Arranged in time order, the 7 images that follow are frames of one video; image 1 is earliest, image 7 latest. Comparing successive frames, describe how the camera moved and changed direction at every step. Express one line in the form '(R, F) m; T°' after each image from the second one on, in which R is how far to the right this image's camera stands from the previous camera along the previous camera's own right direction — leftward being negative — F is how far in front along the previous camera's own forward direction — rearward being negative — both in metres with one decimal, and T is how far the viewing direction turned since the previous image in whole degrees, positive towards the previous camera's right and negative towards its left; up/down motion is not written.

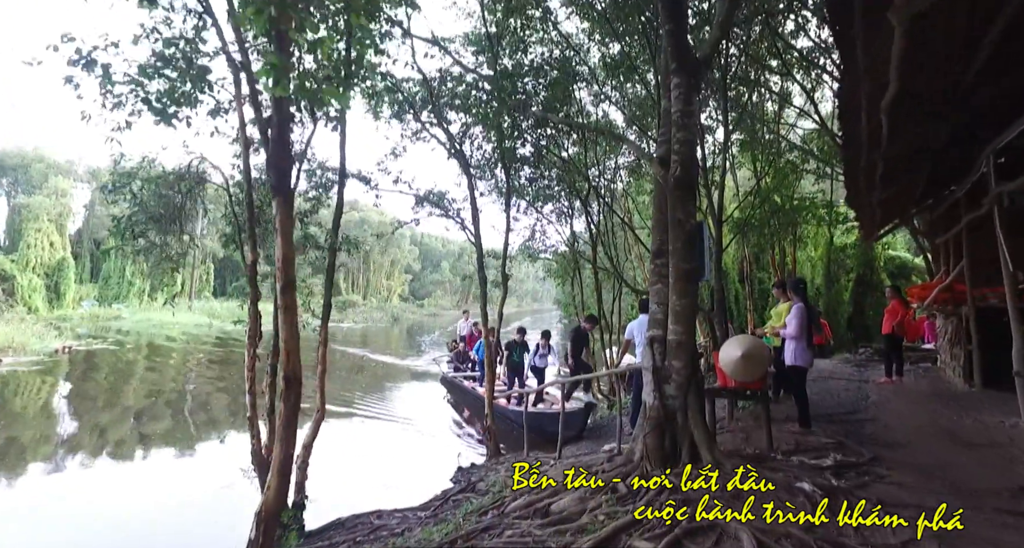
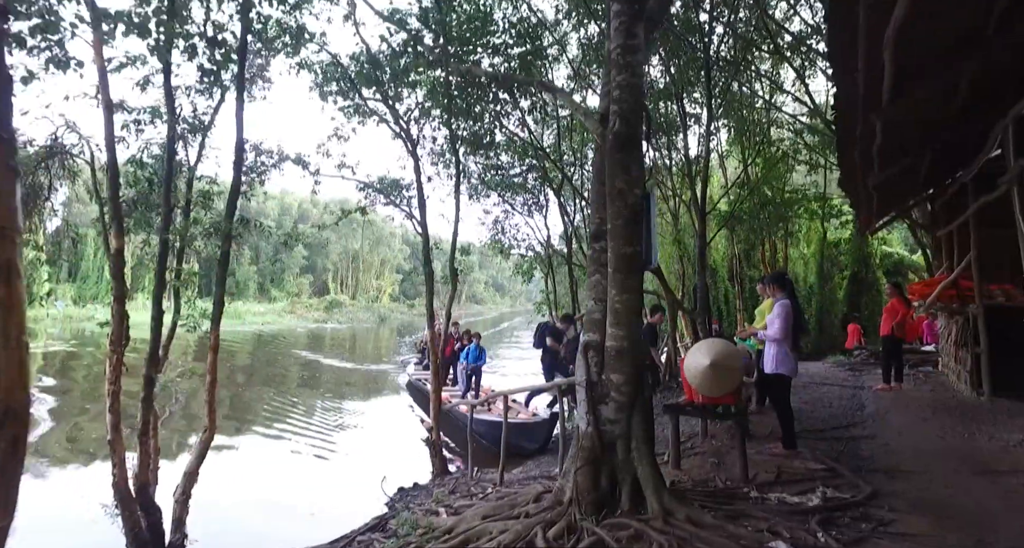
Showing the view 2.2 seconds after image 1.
(+0.6, +0.9) m; 0°
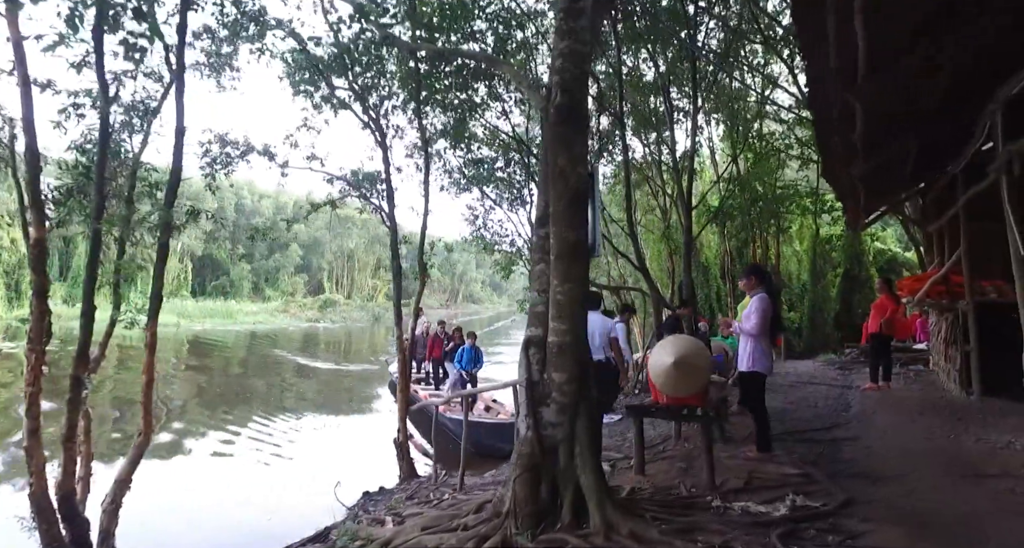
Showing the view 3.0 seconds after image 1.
(+0.3, +0.3) m; 0°
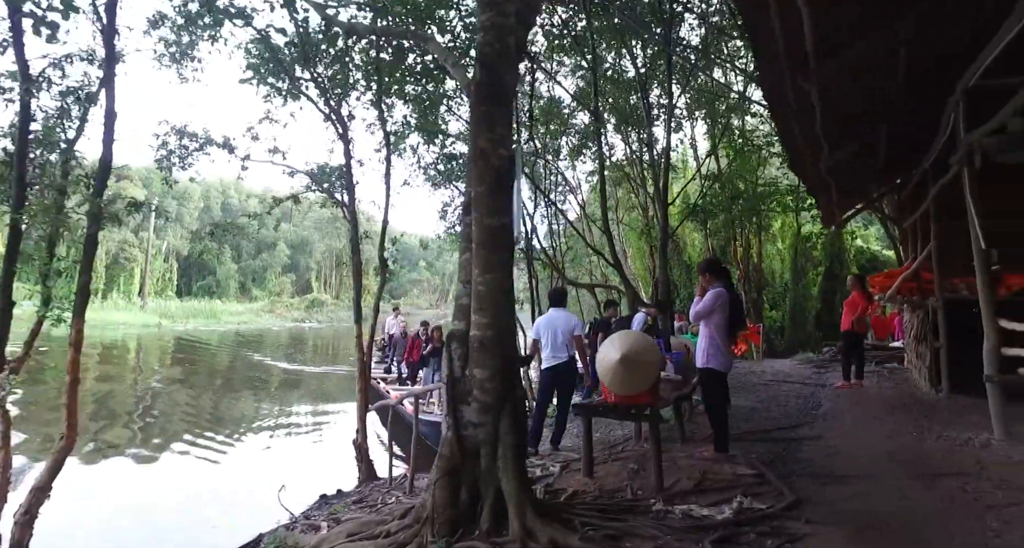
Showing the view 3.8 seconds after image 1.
(+0.3, +0.2) m; +1°
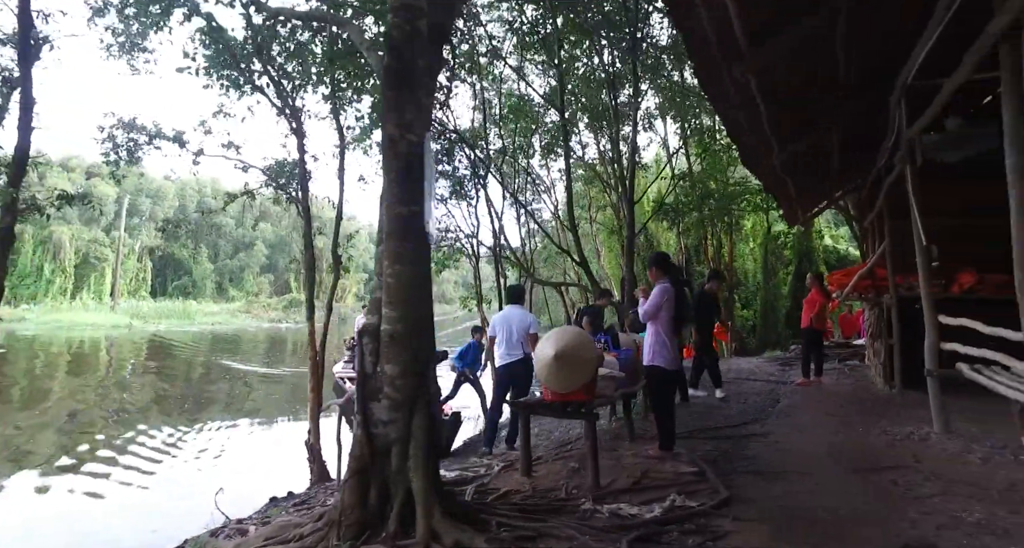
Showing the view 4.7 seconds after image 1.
(+0.3, +0.1) m; +2°
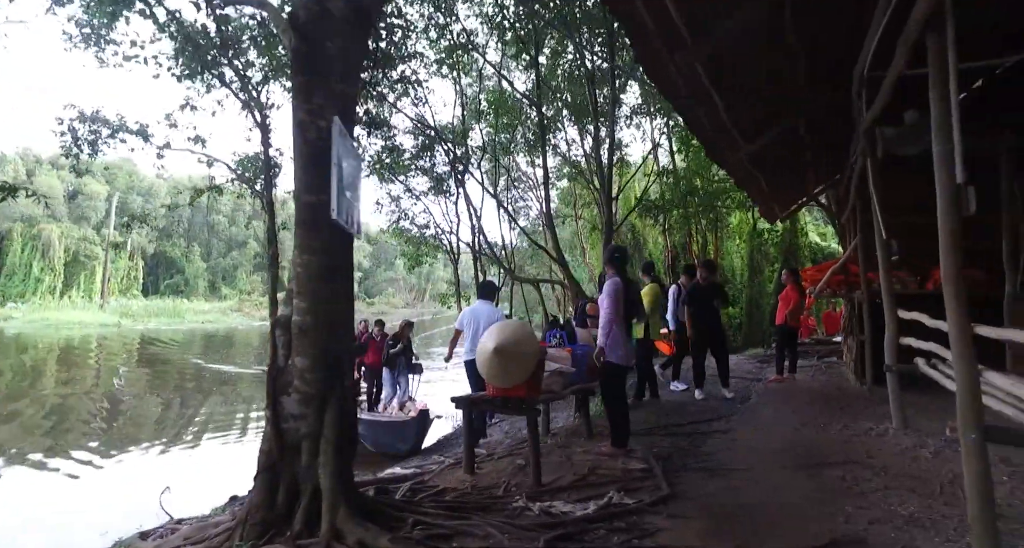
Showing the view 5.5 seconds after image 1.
(+0.3, +0.1) m; 0°
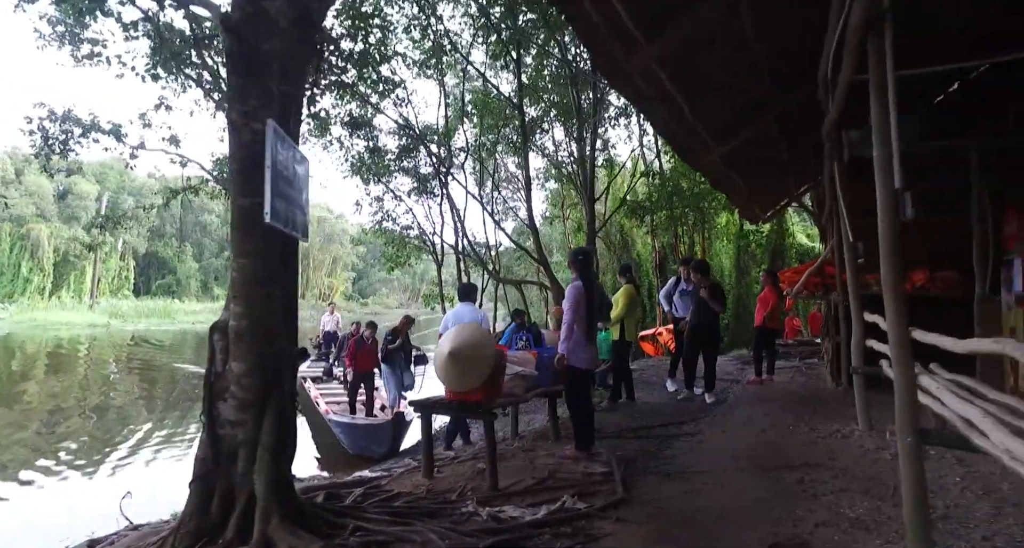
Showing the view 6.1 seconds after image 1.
(+0.2, 0.0) m; 0°
